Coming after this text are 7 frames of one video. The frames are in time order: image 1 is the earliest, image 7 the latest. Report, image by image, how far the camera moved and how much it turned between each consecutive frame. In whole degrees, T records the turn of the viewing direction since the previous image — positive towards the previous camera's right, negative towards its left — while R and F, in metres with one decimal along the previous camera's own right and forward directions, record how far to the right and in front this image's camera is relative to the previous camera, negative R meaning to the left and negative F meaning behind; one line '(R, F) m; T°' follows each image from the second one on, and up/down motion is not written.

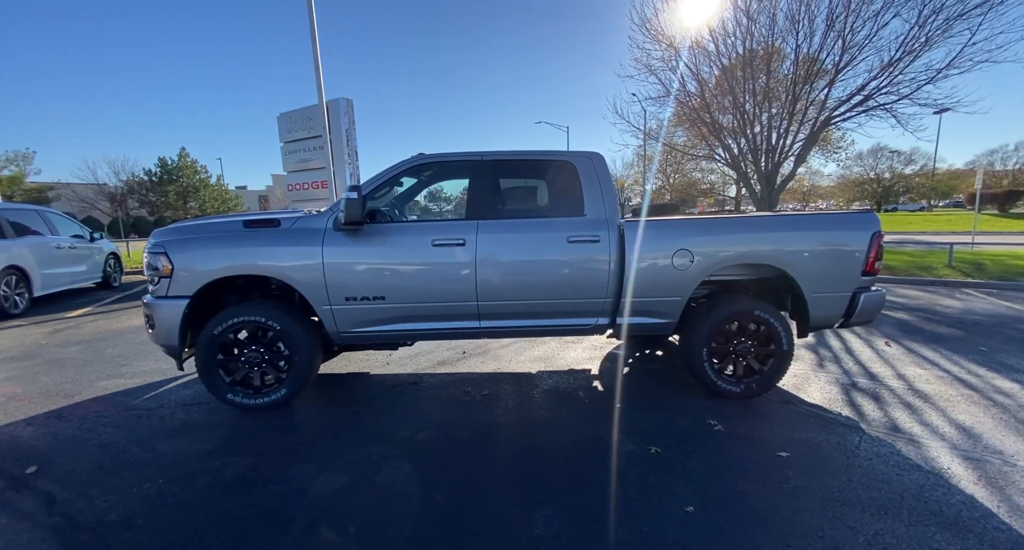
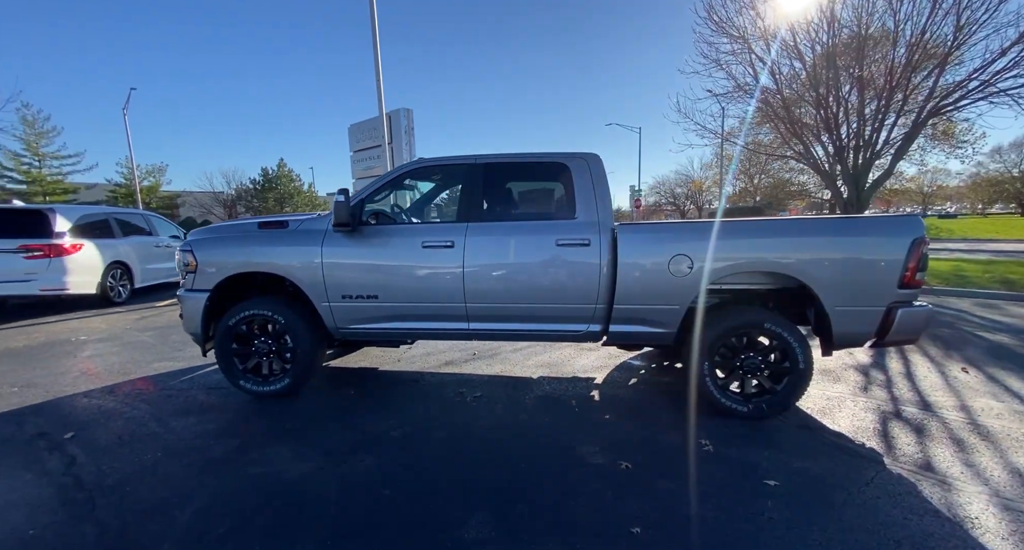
(+0.6, +0.1) m; -9°
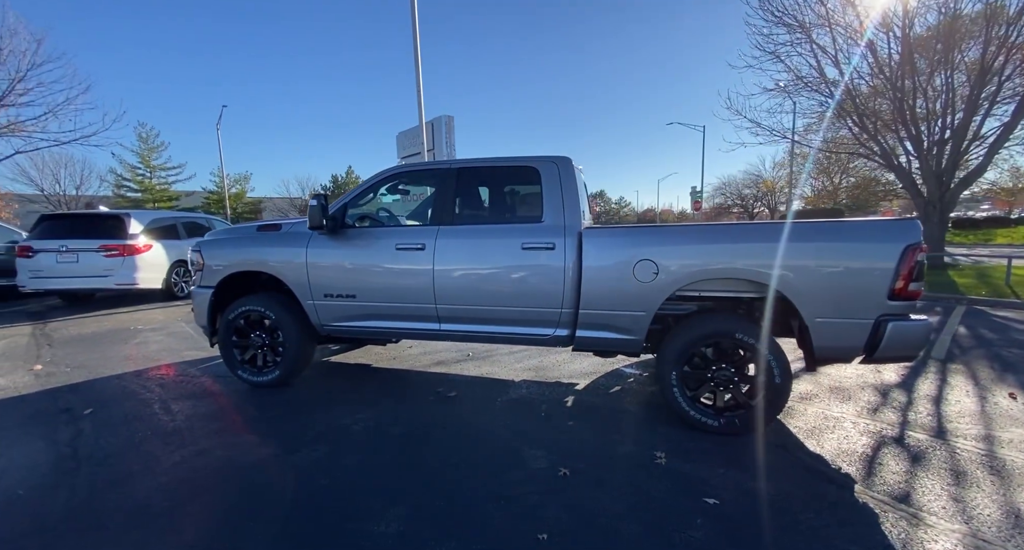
(+0.7, 0.0) m; -7°
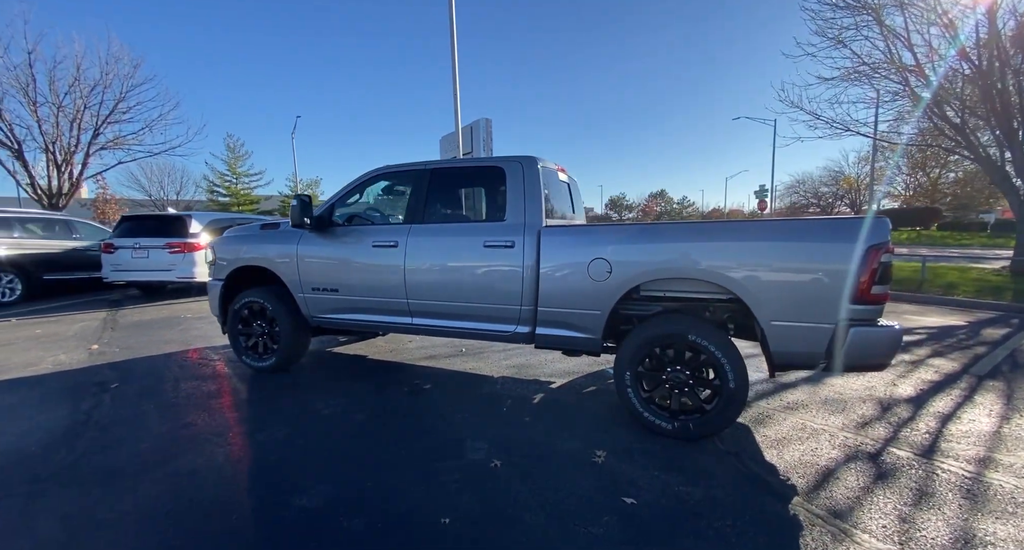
(+0.7, 0.0) m; -7°
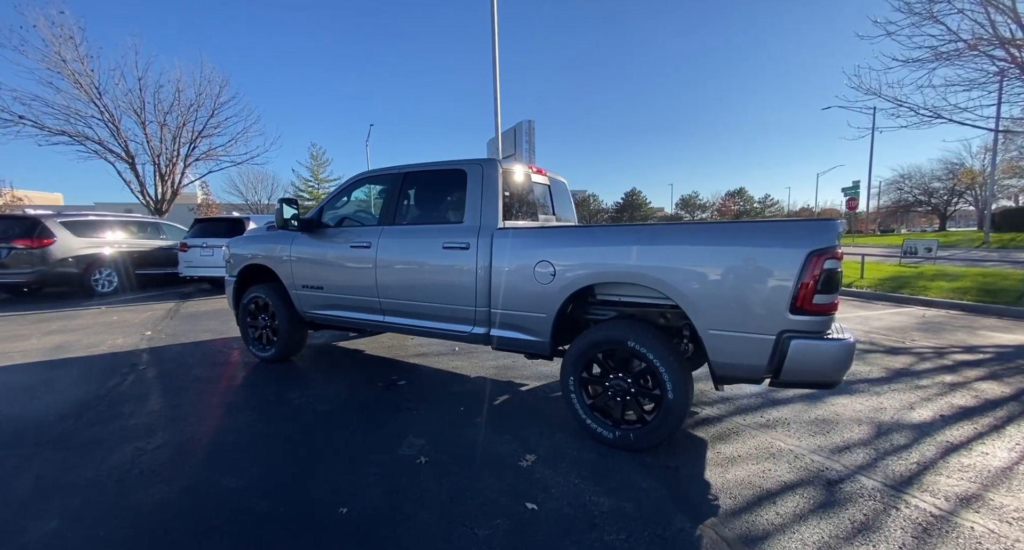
(+0.8, 0.0) m; -8°
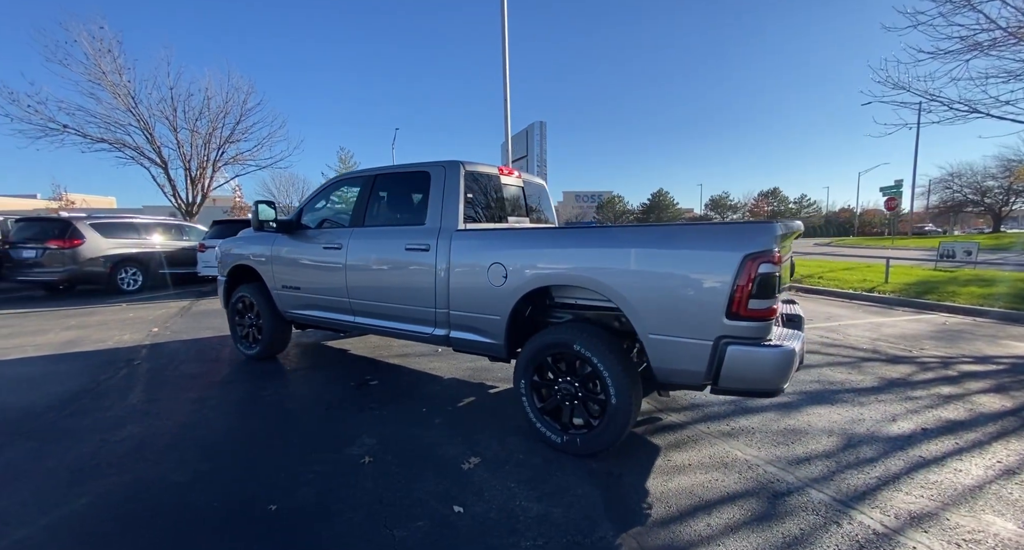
(+0.5, 0.0) m; -3°
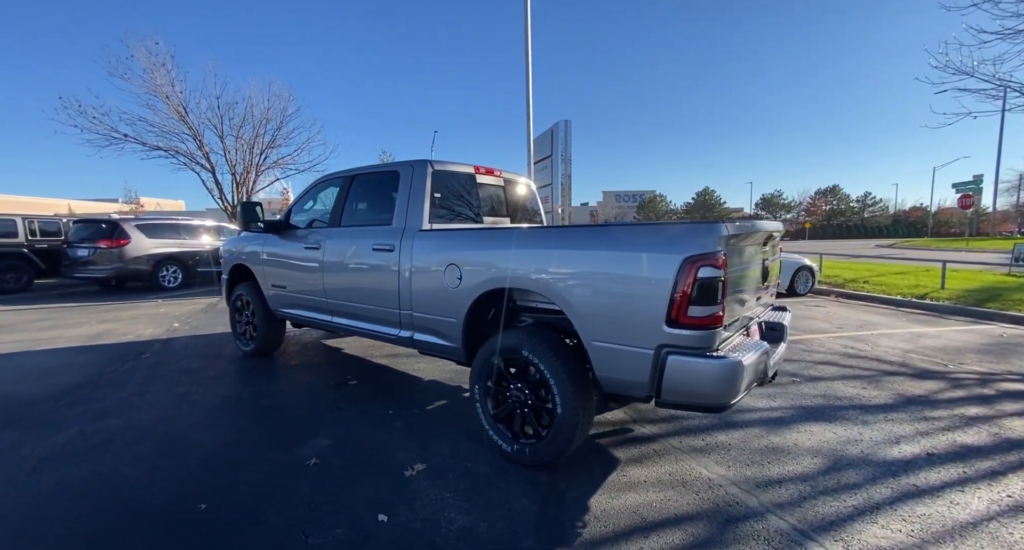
(+0.5, +0.1) m; -5°
